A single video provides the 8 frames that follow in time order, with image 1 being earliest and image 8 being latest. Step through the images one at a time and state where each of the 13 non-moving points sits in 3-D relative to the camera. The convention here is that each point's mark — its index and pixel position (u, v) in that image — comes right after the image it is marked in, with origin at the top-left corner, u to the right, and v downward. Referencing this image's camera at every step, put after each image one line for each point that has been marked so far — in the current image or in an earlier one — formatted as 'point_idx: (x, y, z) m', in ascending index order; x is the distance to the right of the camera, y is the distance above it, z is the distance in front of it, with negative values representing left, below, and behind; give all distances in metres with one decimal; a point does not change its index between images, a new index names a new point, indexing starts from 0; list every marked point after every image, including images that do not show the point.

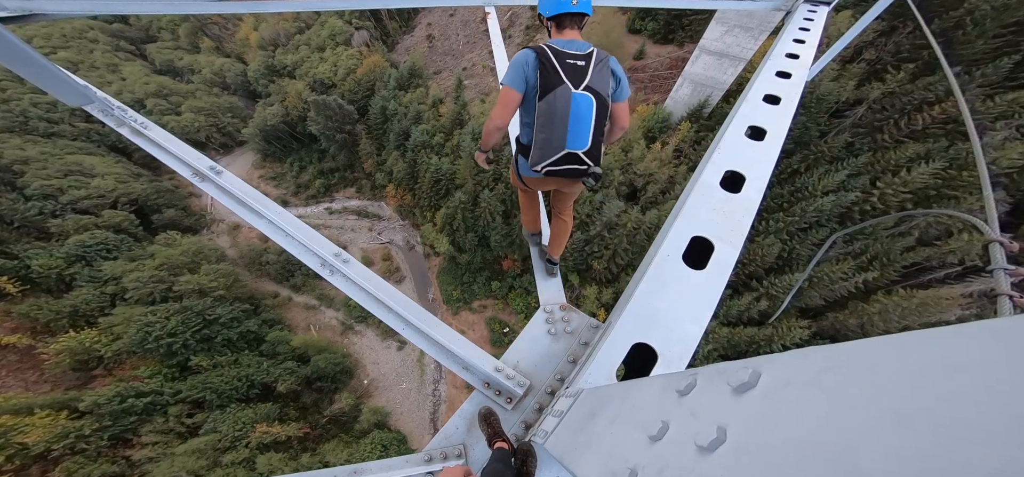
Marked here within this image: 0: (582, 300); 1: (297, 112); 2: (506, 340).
0: (+2.3, -2.0, +10.6) m
1: (-9.3, +5.5, +15.8) m
2: (-0.1, -3.2, +11.1) m
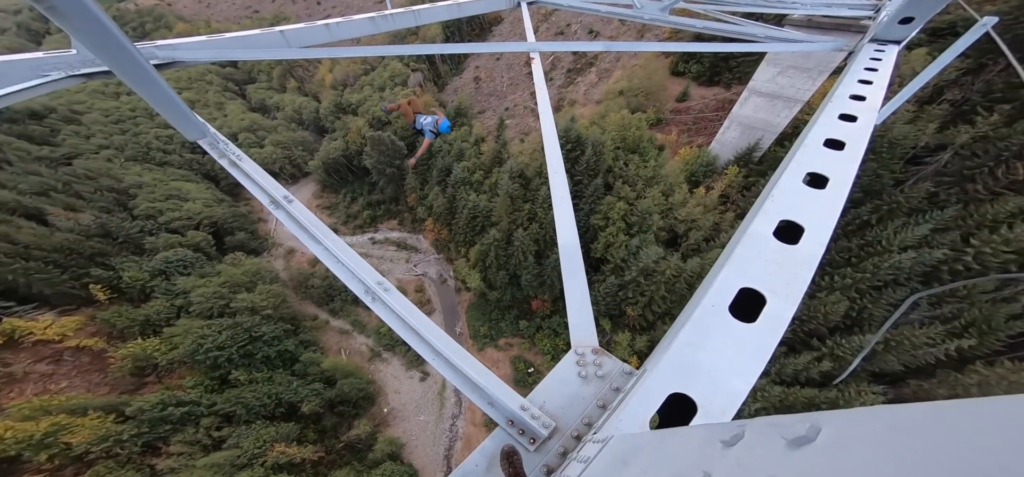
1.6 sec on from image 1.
0: (+3.0, -3.2, +10.1) m
1: (-7.4, +4.4, +17.3) m
2: (+0.5, -4.3, +10.8) m
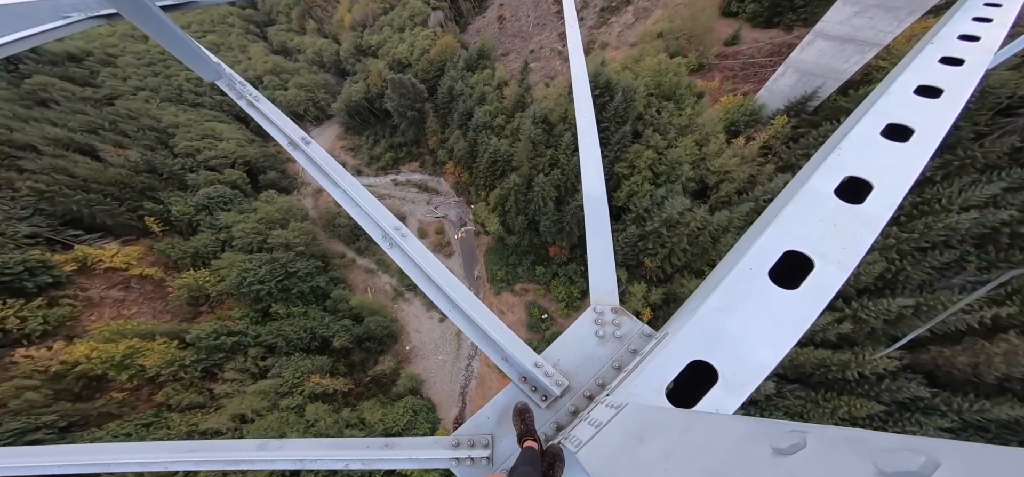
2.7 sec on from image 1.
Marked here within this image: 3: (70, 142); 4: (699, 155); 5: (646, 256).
0: (+3.4, -1.7, +10.4) m
1: (-6.3, +7.0, +17.2) m
2: (+1.0, -2.7, +11.3) m
3: (-17.8, +3.9, +14.6) m
4: (+5.3, +2.5, +10.5) m
5: (+3.8, -0.4, +10.1) m
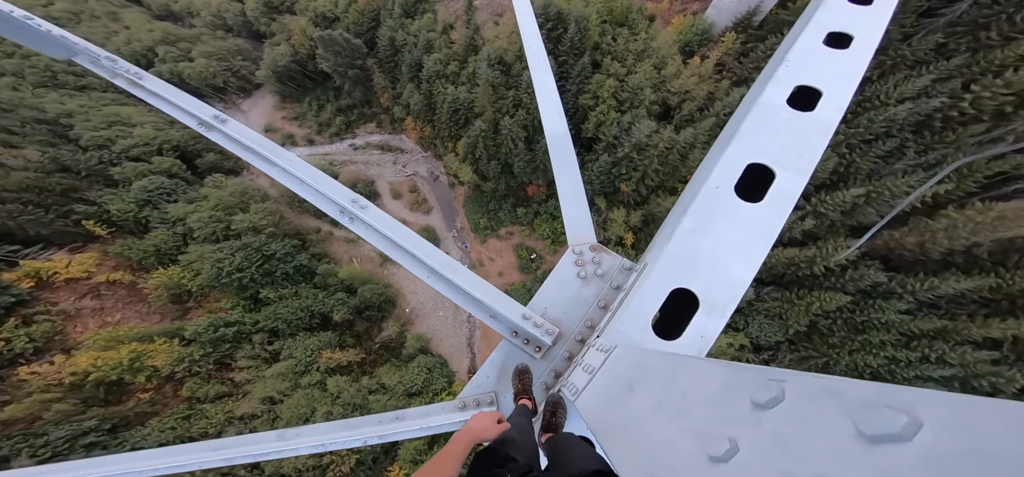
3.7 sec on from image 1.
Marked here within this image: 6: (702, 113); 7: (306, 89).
0: (+3.0, +0.4, +11.1) m
1: (-8.8, +8.0, +15.5) m
2: (+0.7, -0.9, +11.8) m
3: (-19.2, +2.7, +11.9) m
4: (+4.2, +4.8, +10.9) m
5: (+3.3, +1.7, +10.7) m
6: (+5.2, +3.6, +10.1) m
7: (-9.5, +6.8, +16.7) m
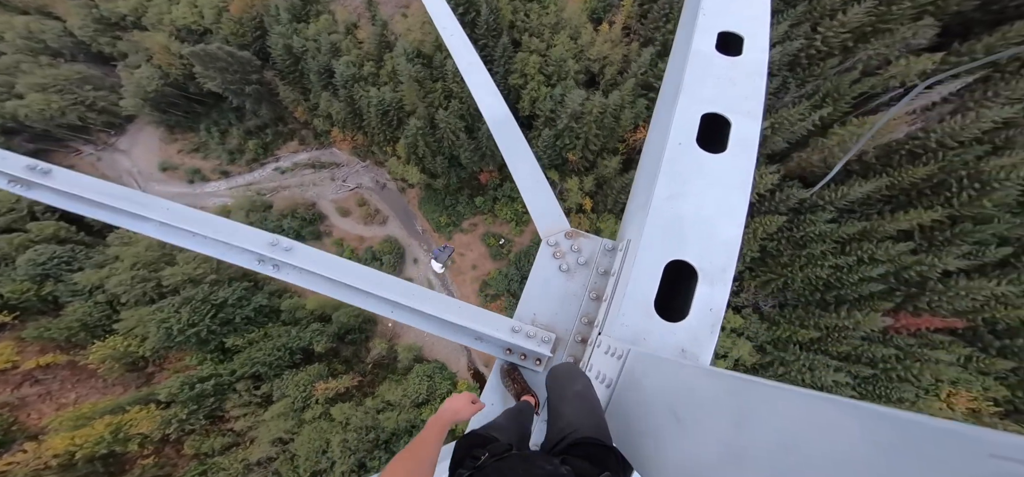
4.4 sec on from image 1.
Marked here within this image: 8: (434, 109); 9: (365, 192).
0: (+1.7, +1.3, +11.7) m
1: (-12.2, +6.1, +13.3) m
2: (-0.5, -0.5, +12.1) m
3: (-20.2, -1.4, +7.9) m
4: (+1.9, +5.9, +11.6) m
5: (+1.7, +2.6, +11.3) m
6: (+3.2, +4.9, +11.1) m
7: (-12.9, +4.7, +14.4) m
8: (-2.4, +3.9, +11.2) m
9: (-5.8, +1.5, +13.6) m
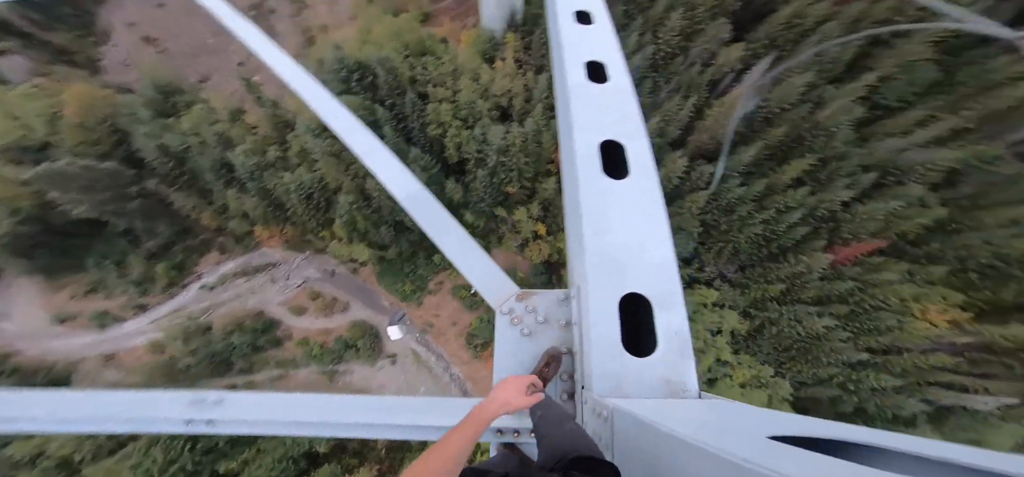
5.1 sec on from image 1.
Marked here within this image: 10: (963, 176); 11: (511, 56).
0: (0.0, +0.4, +12.1) m
1: (-14.6, +0.9, +10.9) m
2: (-1.5, -1.9, +12.0) m
3: (-19.0, -8.3, +4.2) m
4: (-1.1, +4.8, +12.0) m
5: (-0.3, +1.6, +11.7) m
6: (+0.6, +4.3, +11.8) m
7: (-15.1, -0.7, +11.9) m
8: (-4.4, +1.7, +10.7) m
9: (-7.4, -1.7, +12.5) m
10: (+11.2, +1.4, +9.6) m
11: (0.0, +6.1, +12.2) m
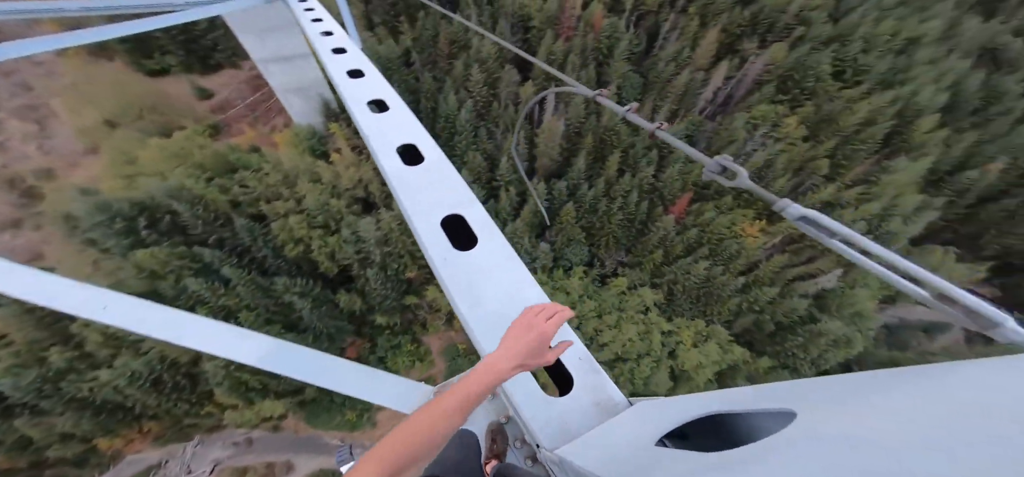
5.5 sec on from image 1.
0: (-2.8, -2.1, +11.6) m
1: (-14.8, -7.3, +4.8) m
2: (-3.0, -4.8, +10.9) m
3: (-12.1, -16.2, -3.0) m
4: (-5.6, +1.5, +11.0) m
5: (-3.4, -1.0, +11.1) m
6: (-3.9, +1.7, +11.5) m
7: (-14.9, -9.1, +5.6) m
8: (-6.6, -2.5, +8.6) m
9: (-8.2, -7.0, +9.1) m
10: (+6.9, +3.7, +13.6) m
11: (-5.3, +3.0, +11.6) m
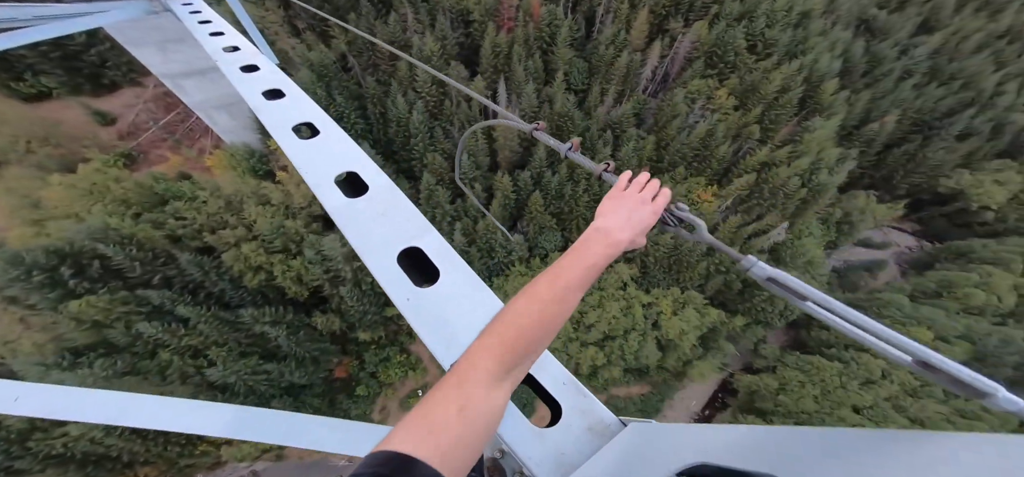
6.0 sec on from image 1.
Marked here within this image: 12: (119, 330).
0: (-3.3, -2.4, +11.4) m
1: (-13.6, -9.6, +3.8) m
2: (-3.1, -5.1, +10.9) m
3: (-8.9, -18.2, -3.3) m
4: (-6.5, +0.7, +10.4) m
5: (-4.1, -1.4, +10.8) m
6: (-5.0, +1.2, +11.0) m
7: (-13.5, -11.3, +4.6) m
8: (-6.7, -3.4, +8.1) m
9: (-7.7, -8.1, +8.6) m
10: (+5.2, +4.8, +14.1) m
11: (-6.5, +2.3, +11.0) m
12: (-11.0, -2.7, +10.2) m
